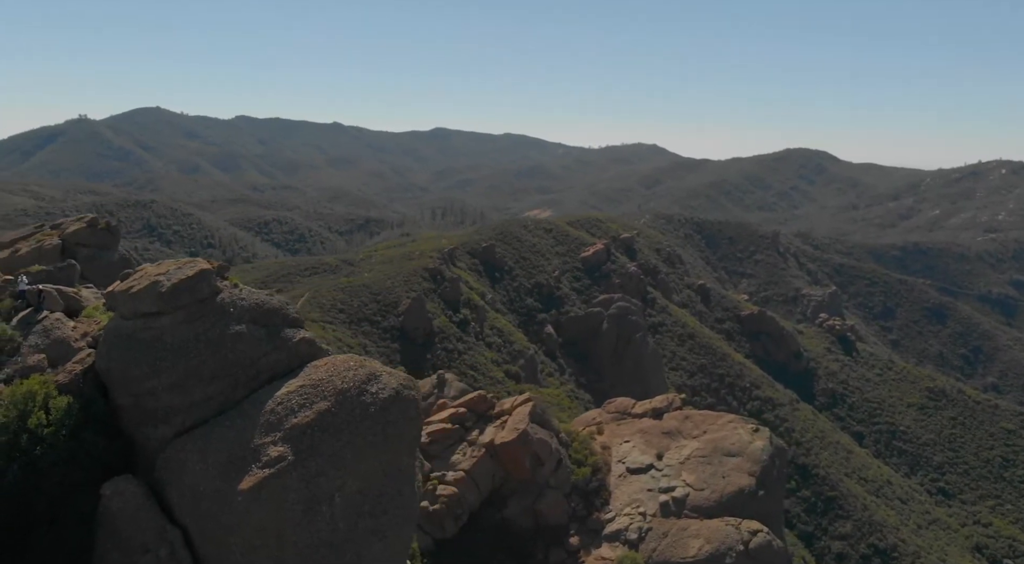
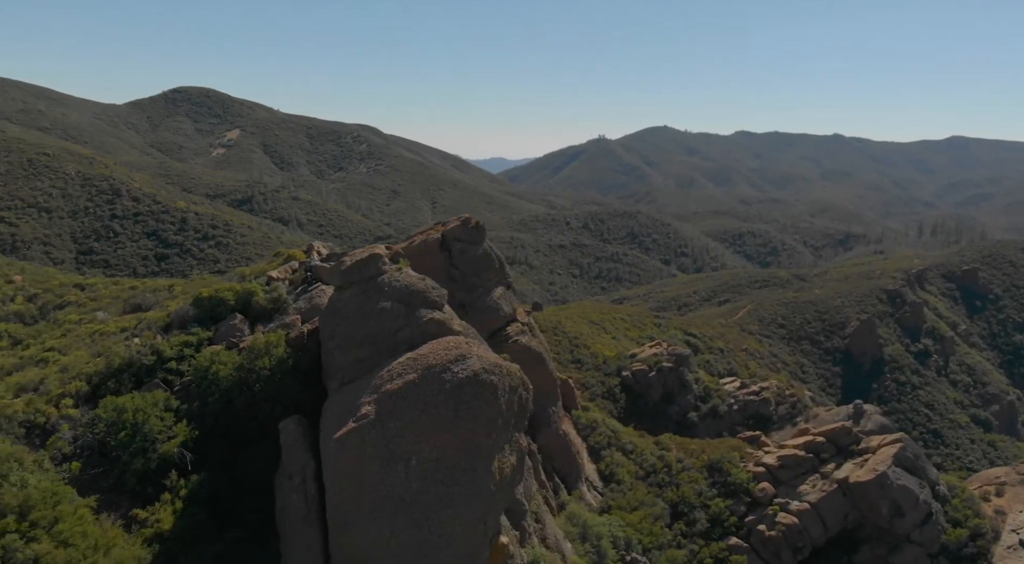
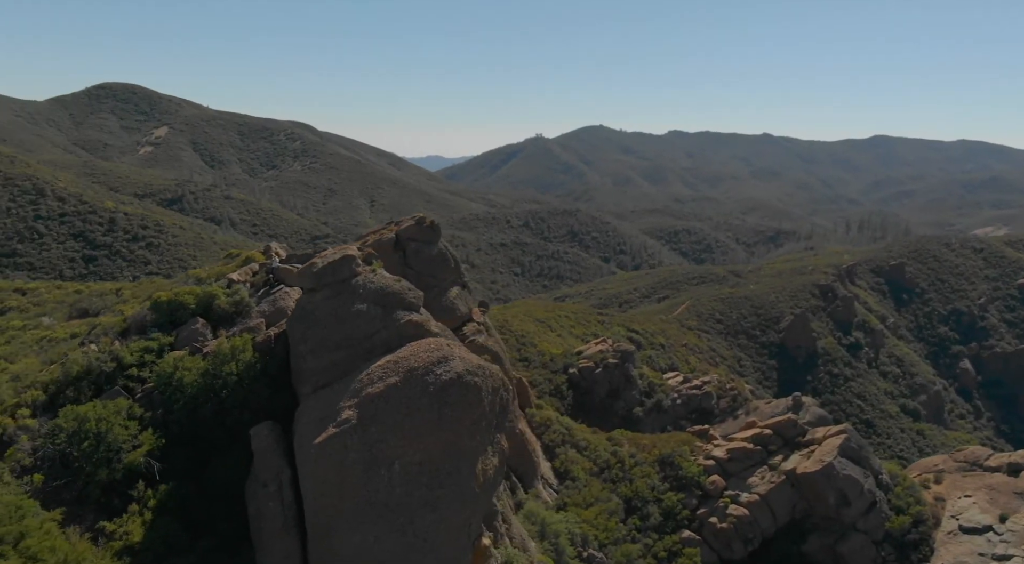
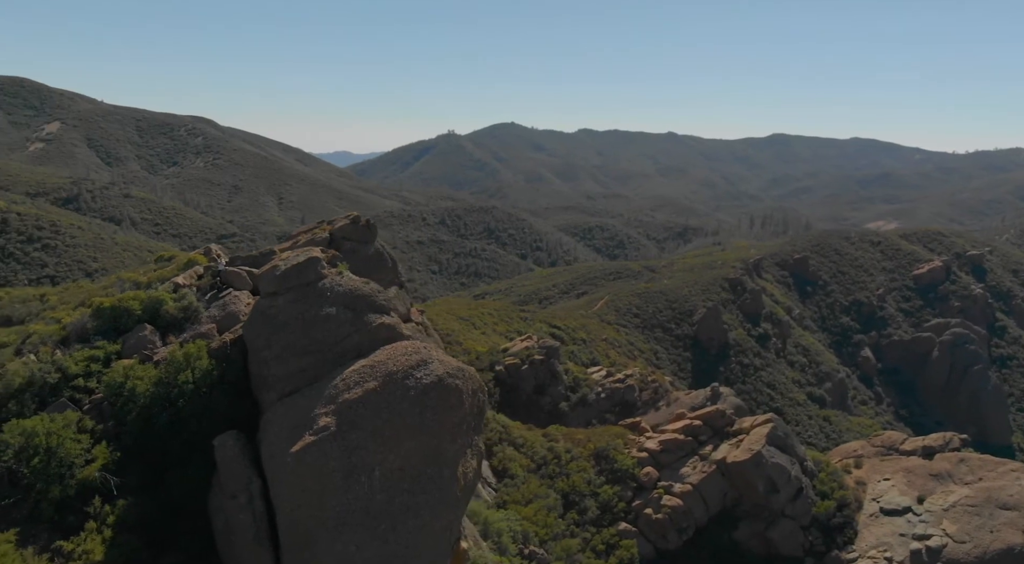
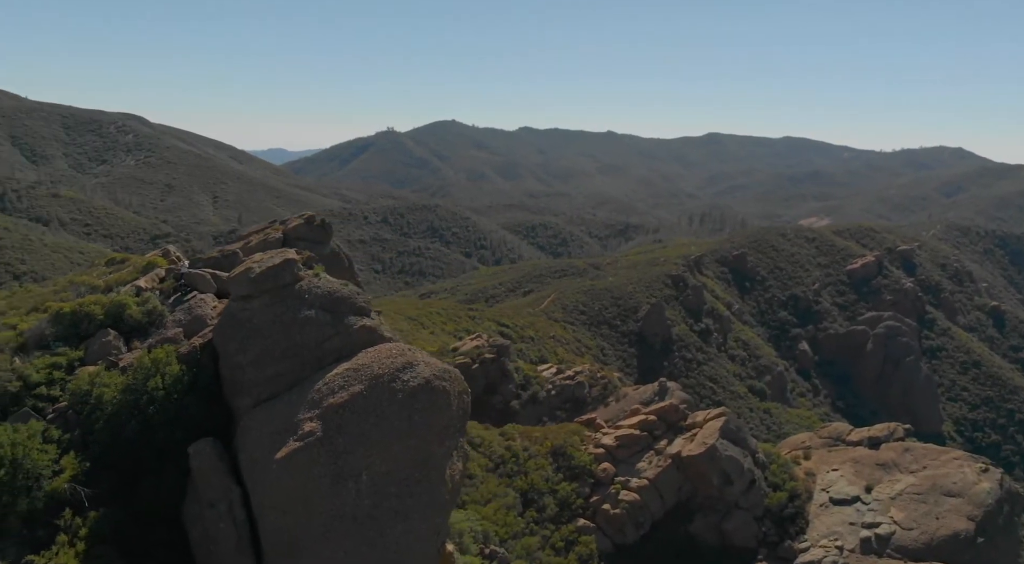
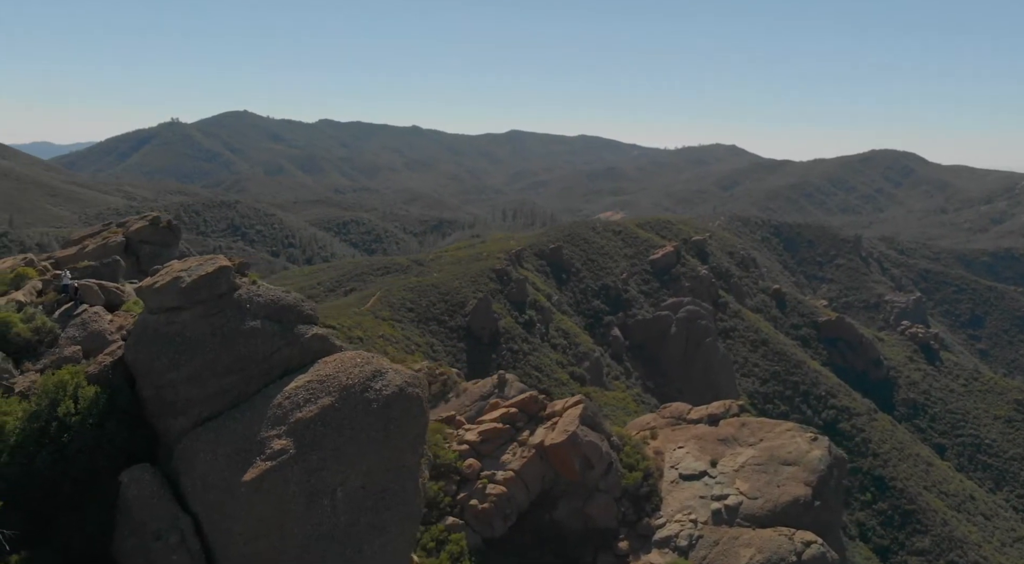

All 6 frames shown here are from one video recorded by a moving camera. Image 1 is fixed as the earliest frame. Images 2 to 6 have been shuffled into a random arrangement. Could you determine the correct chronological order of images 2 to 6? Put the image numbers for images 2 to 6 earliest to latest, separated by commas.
6, 5, 4, 3, 2
